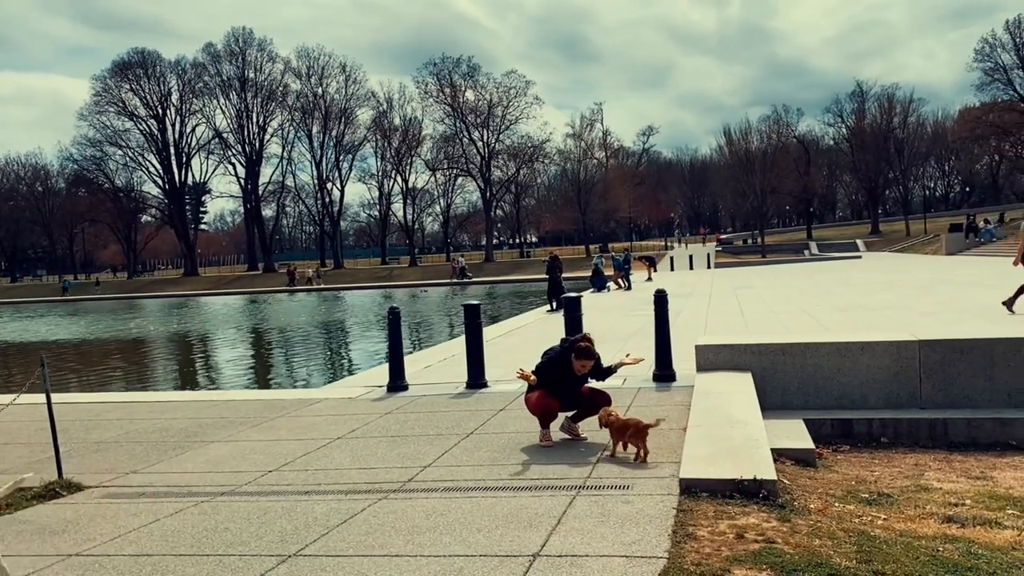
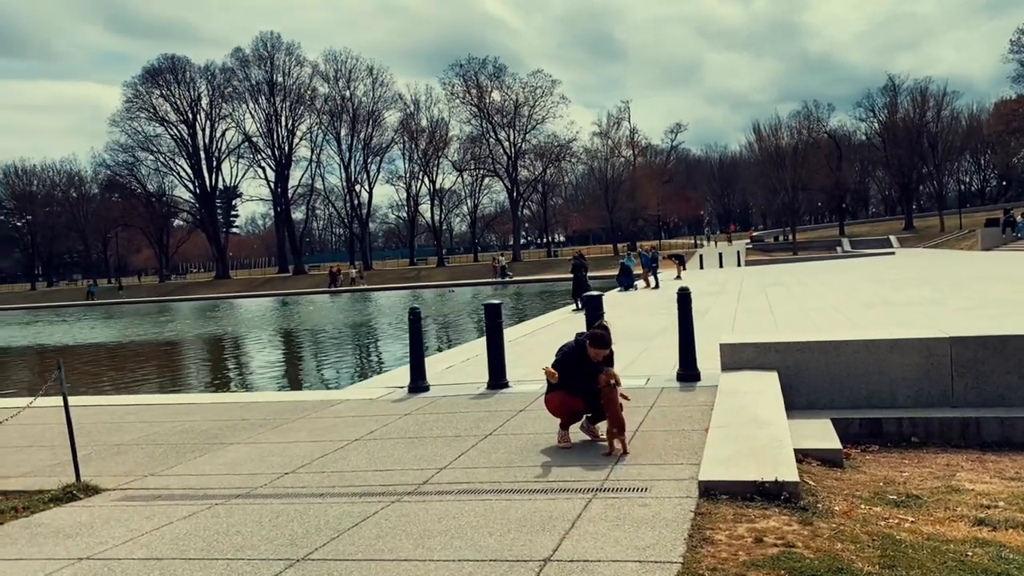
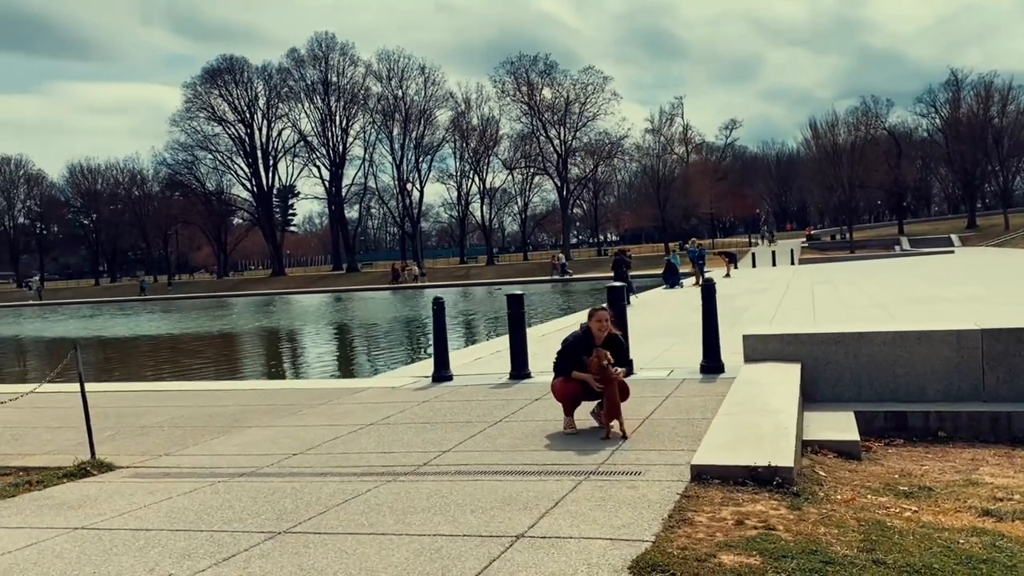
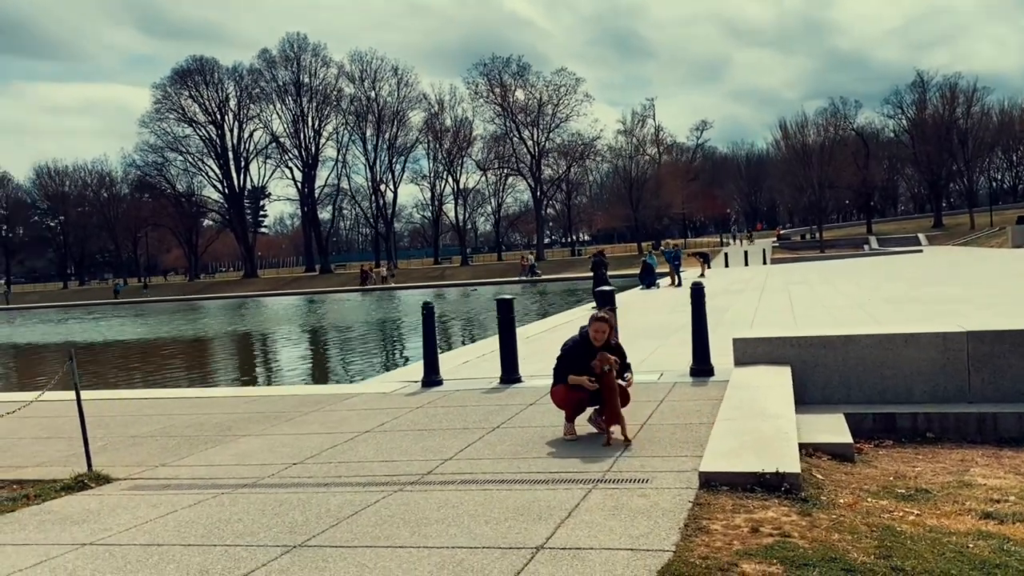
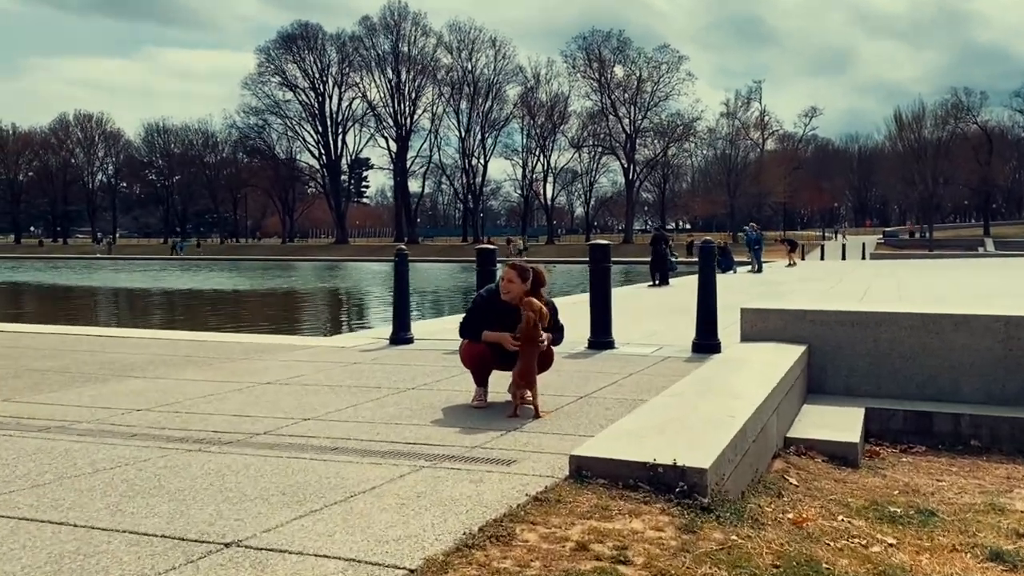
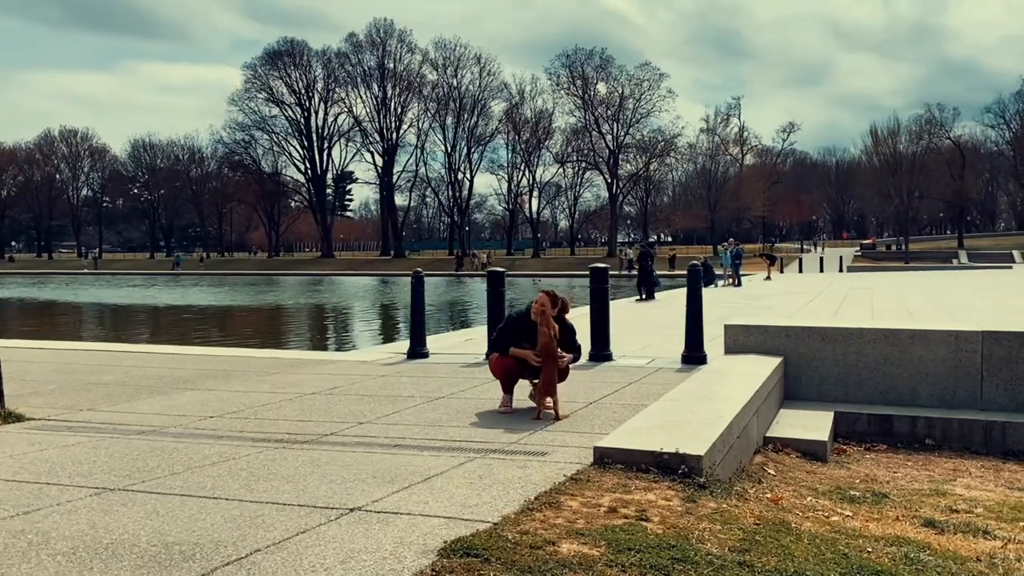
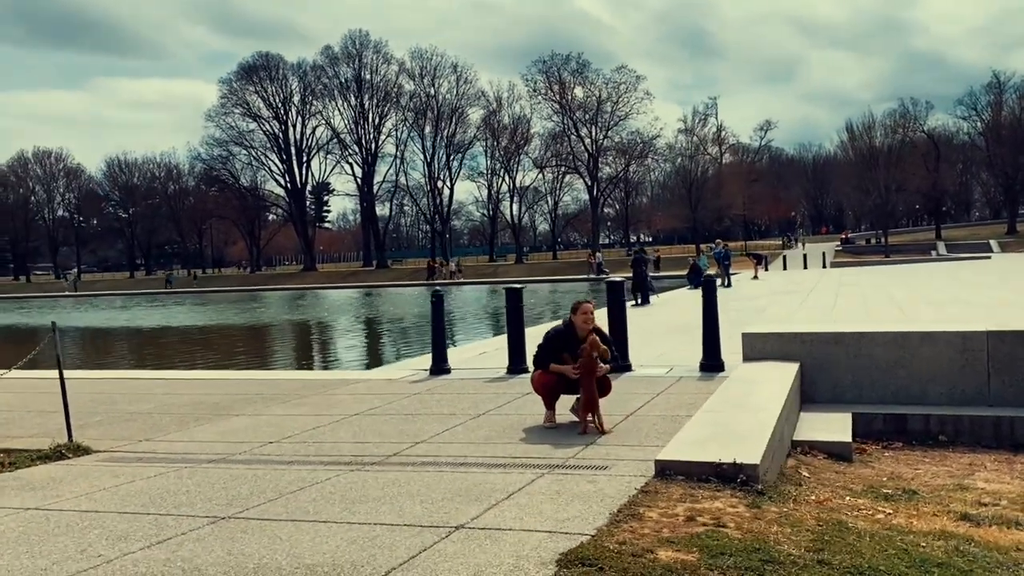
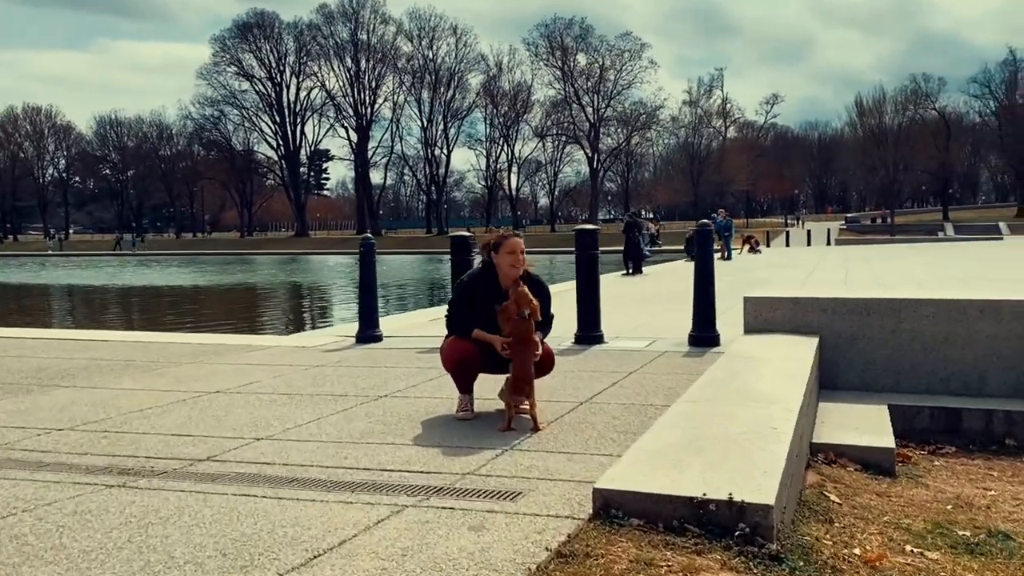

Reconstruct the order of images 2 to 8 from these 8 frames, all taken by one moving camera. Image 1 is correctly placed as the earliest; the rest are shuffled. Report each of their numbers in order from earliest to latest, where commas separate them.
2, 4, 3, 7, 6, 5, 8
